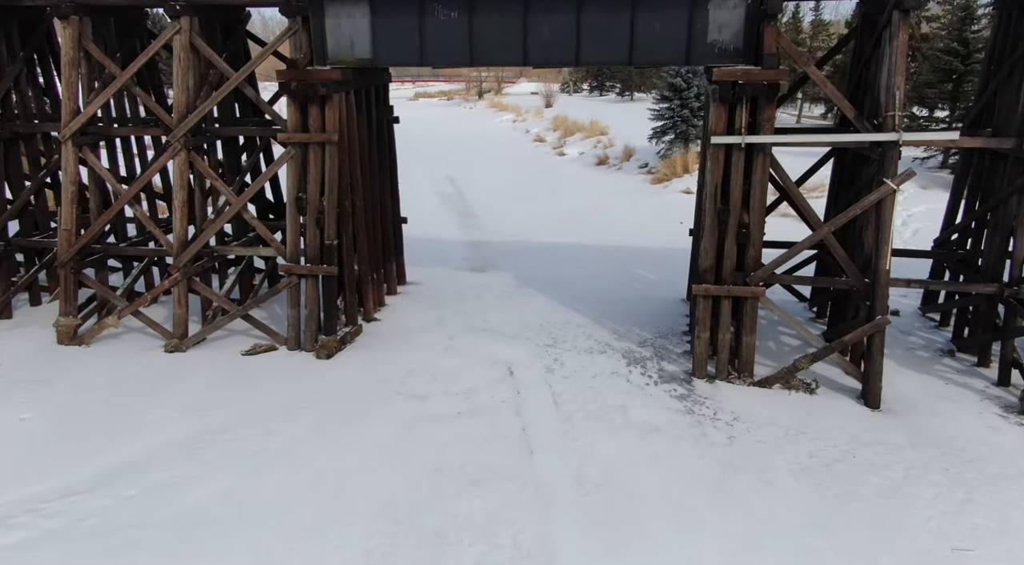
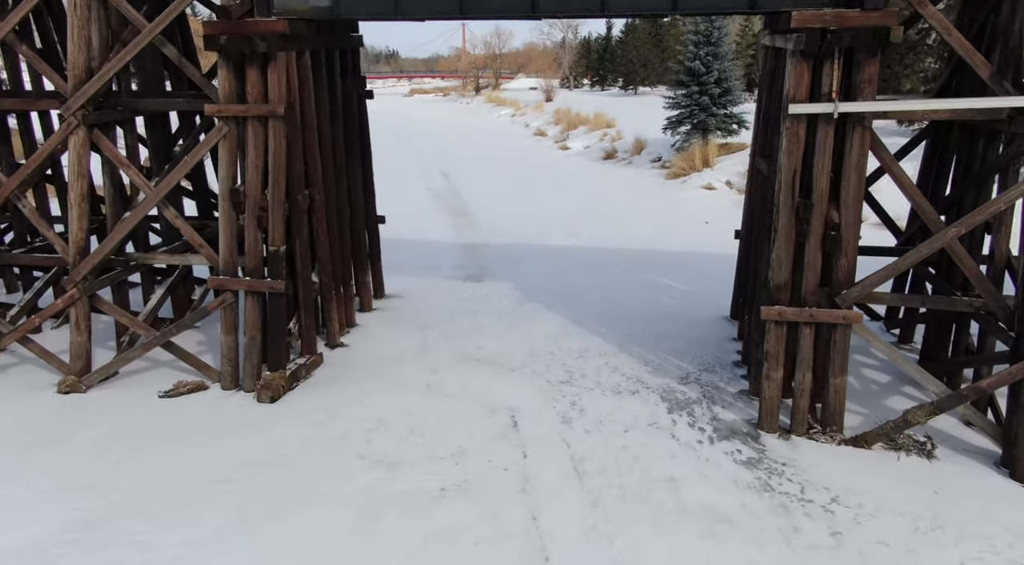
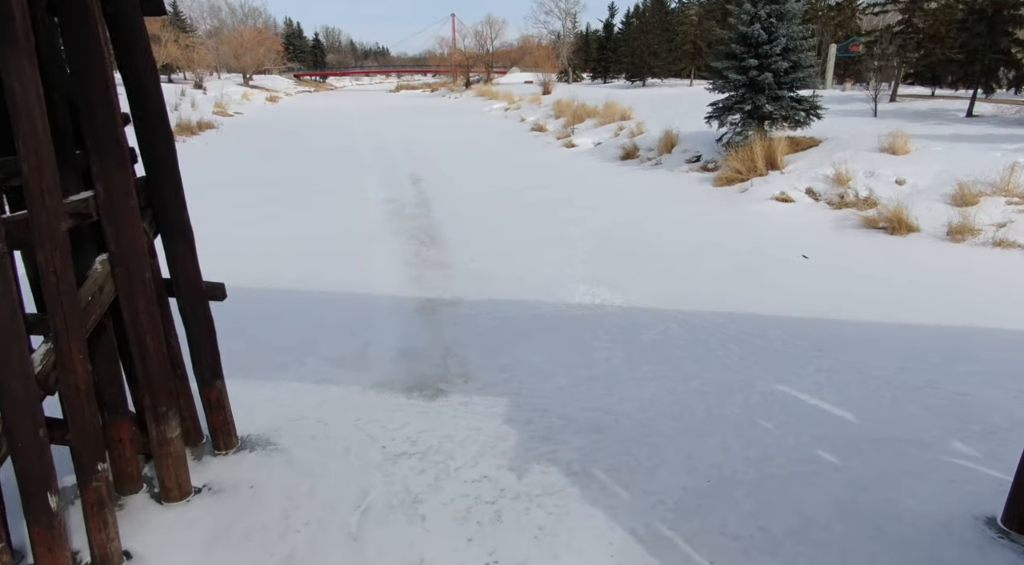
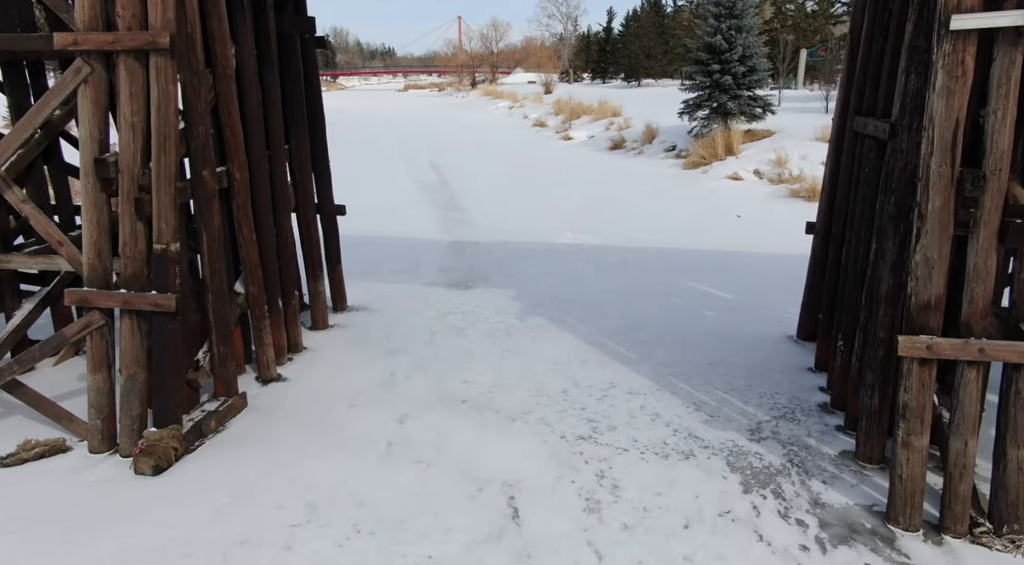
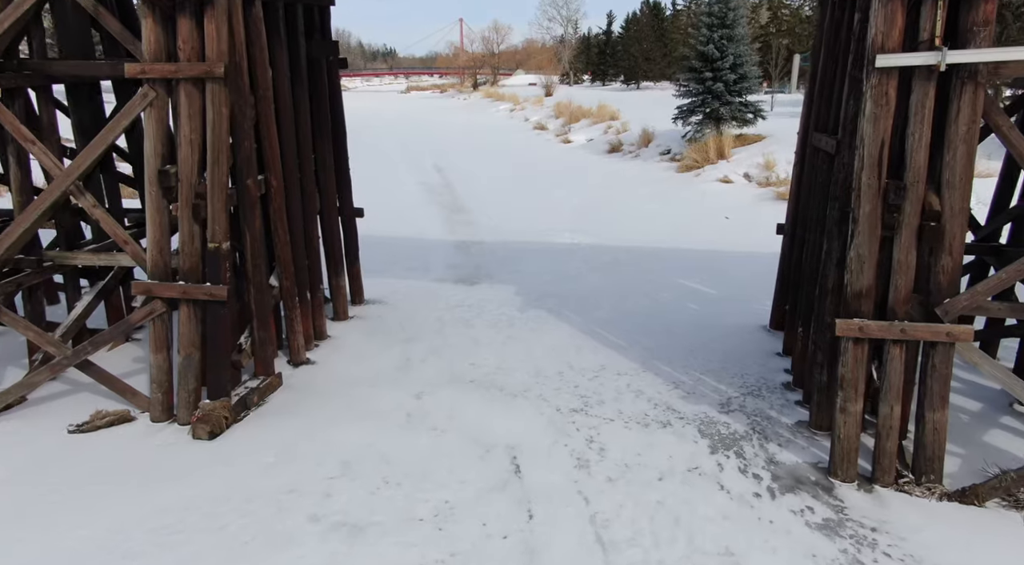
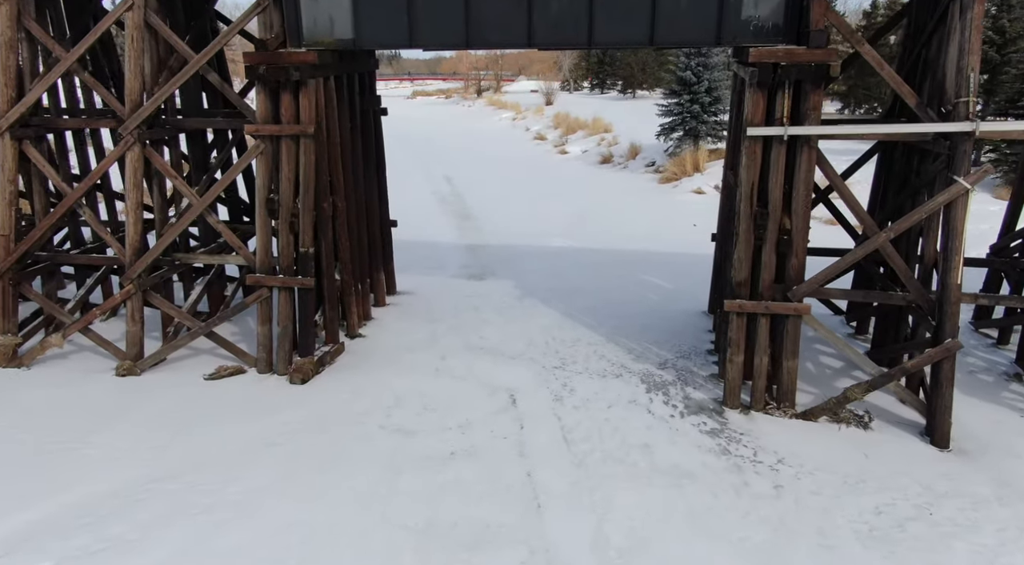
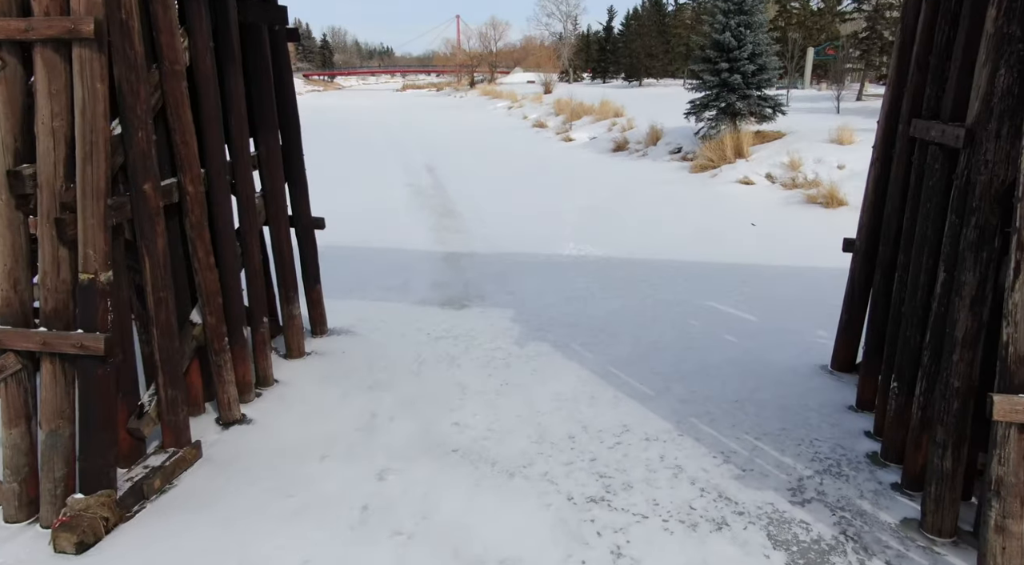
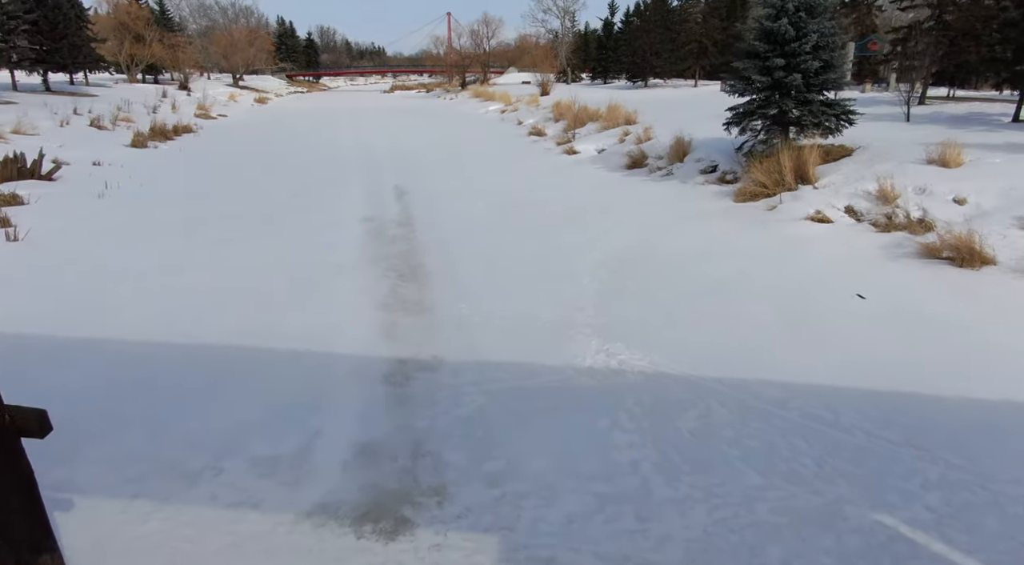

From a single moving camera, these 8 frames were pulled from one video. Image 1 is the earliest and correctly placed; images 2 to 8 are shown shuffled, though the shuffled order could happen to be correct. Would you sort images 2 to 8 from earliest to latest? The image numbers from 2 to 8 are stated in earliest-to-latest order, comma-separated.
6, 2, 5, 4, 7, 3, 8
